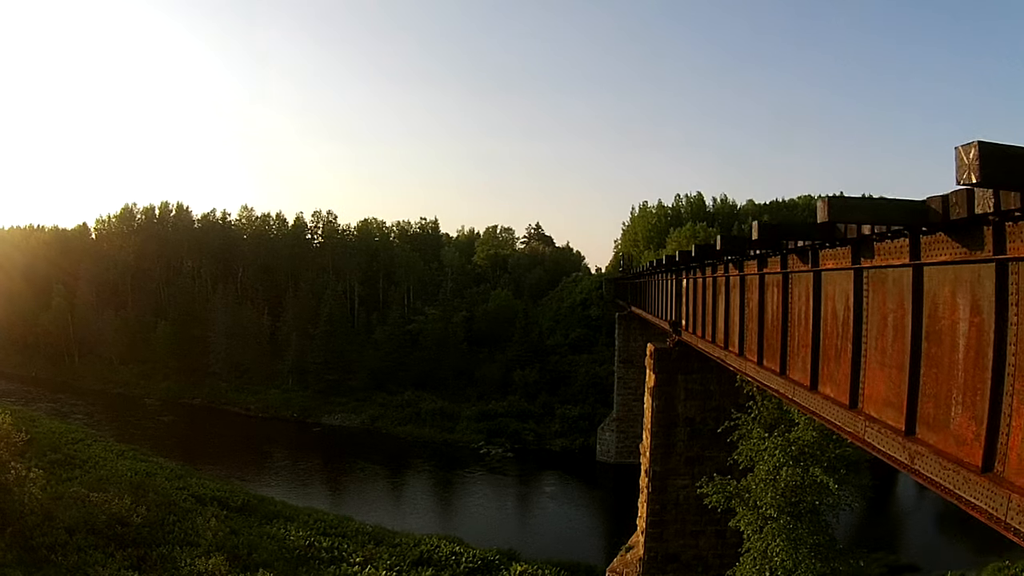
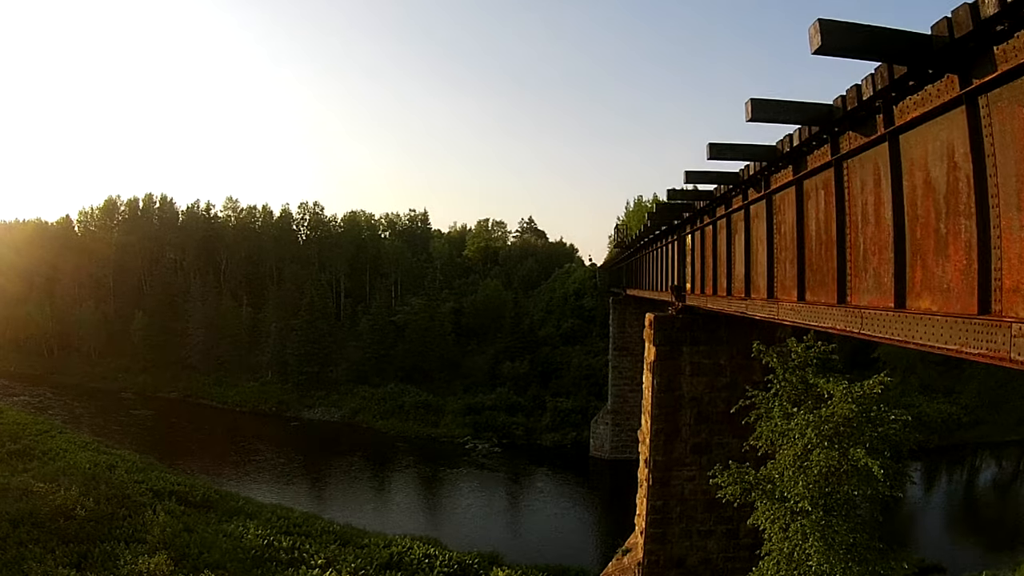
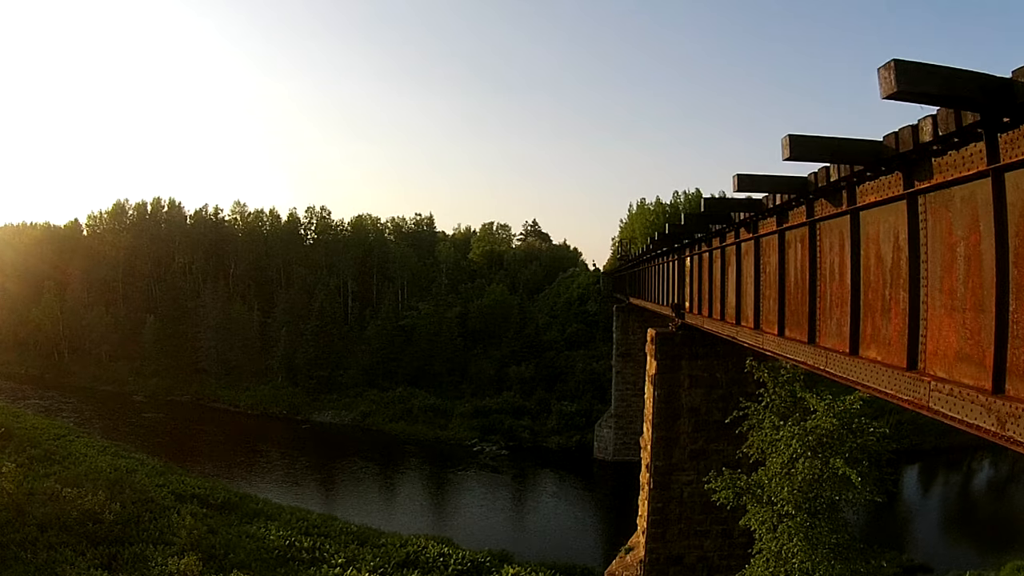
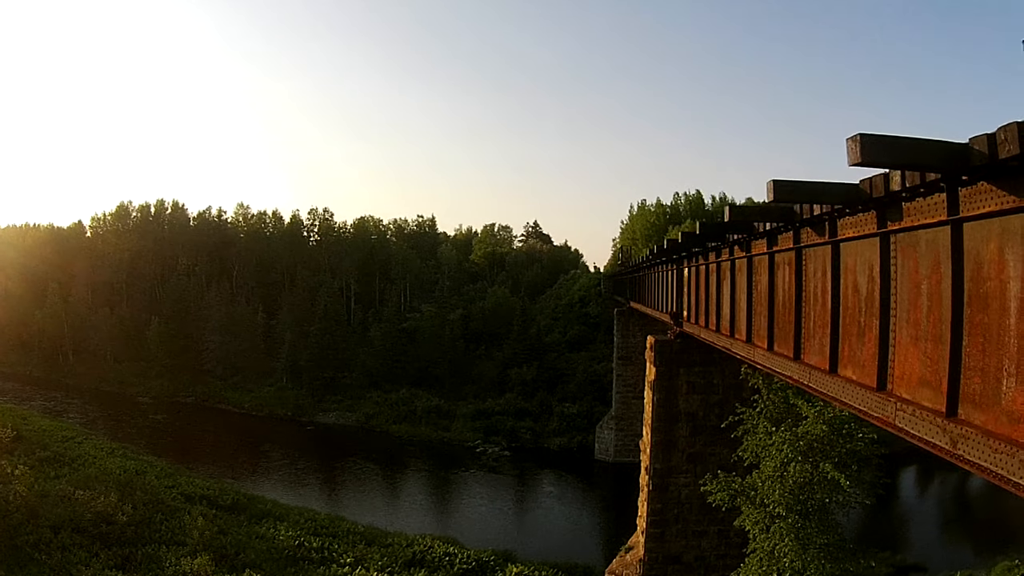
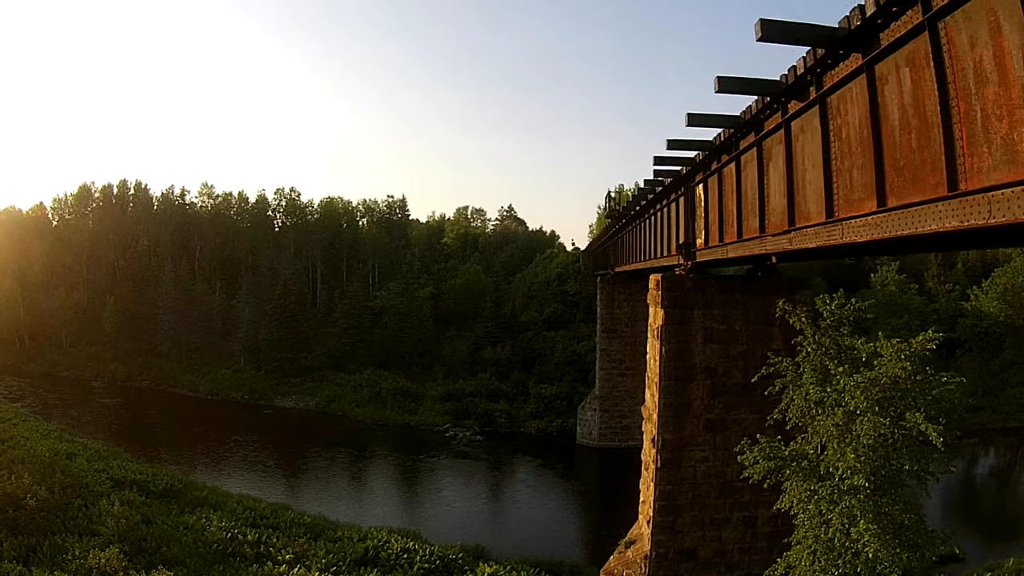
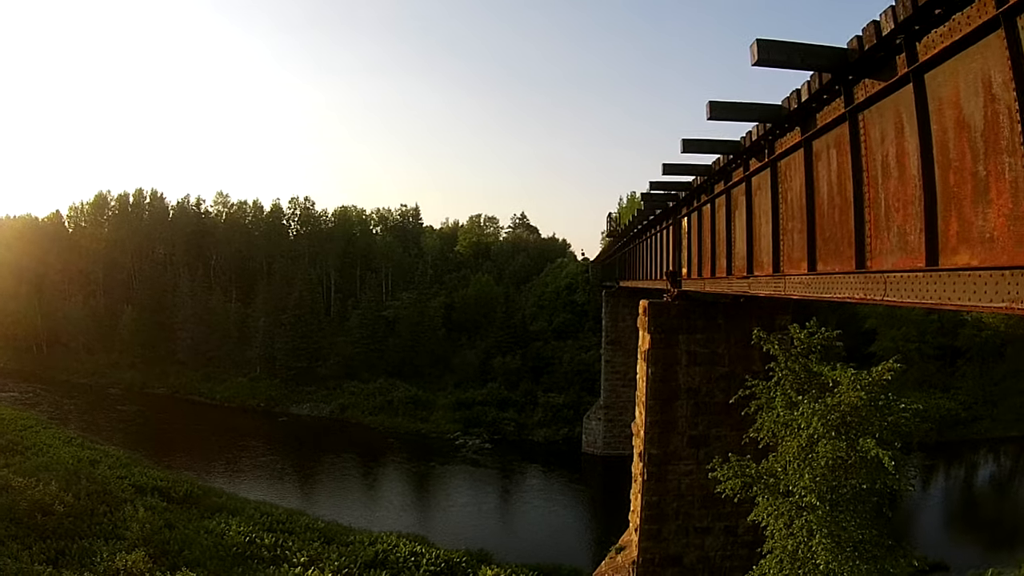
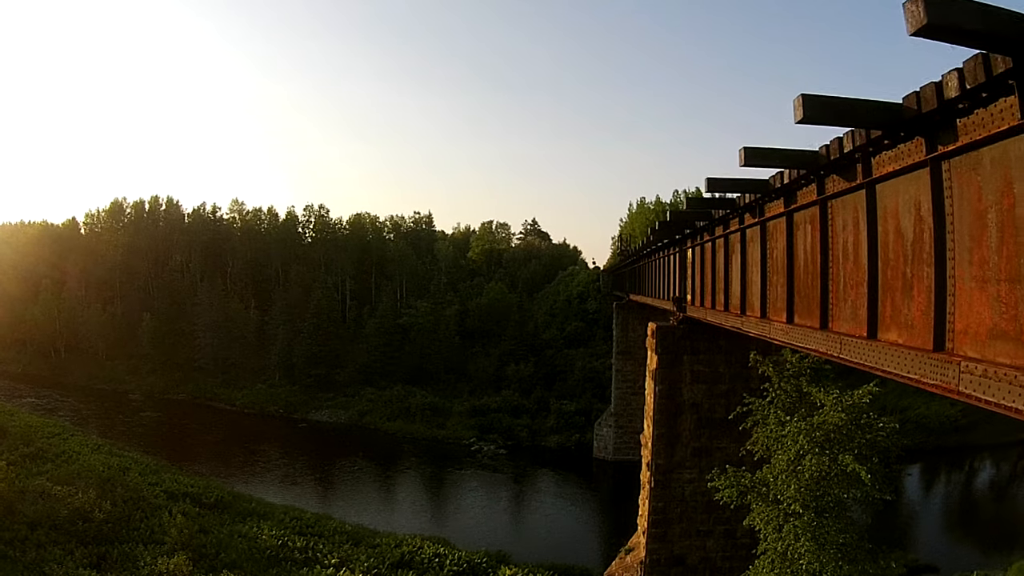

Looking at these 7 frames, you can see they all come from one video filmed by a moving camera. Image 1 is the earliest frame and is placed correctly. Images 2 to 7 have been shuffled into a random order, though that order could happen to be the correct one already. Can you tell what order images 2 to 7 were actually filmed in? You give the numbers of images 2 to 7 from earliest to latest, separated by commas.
4, 3, 7, 2, 6, 5
